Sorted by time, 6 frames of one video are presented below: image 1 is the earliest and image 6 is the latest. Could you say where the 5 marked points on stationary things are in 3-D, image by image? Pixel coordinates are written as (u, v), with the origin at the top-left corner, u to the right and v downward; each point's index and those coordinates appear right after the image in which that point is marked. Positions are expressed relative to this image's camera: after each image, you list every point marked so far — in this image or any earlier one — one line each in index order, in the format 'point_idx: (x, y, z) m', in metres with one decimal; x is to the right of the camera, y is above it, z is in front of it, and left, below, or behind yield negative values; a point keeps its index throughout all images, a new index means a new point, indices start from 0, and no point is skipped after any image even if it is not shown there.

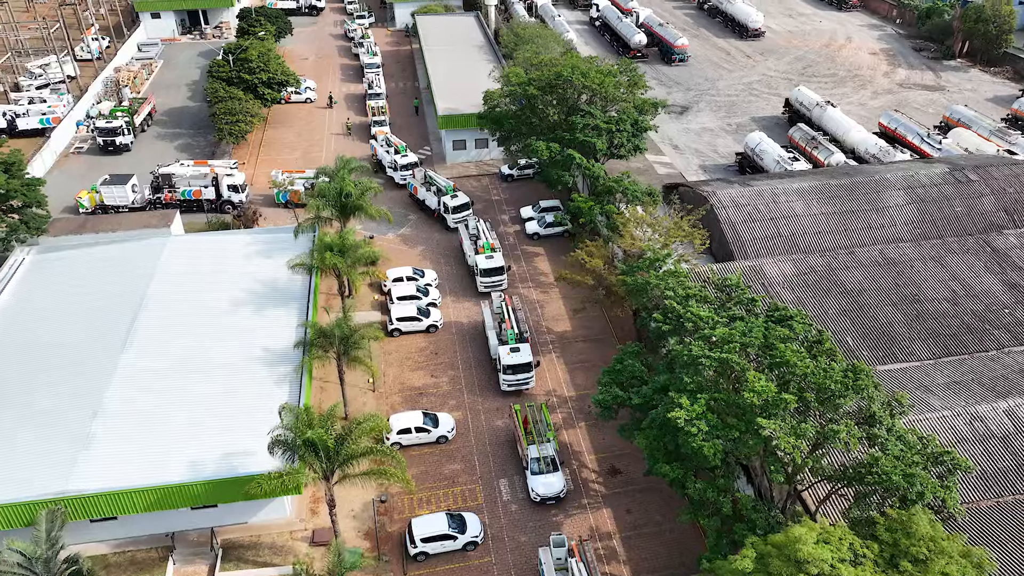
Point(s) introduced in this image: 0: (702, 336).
0: (+4.6, -1.2, +19.0) m
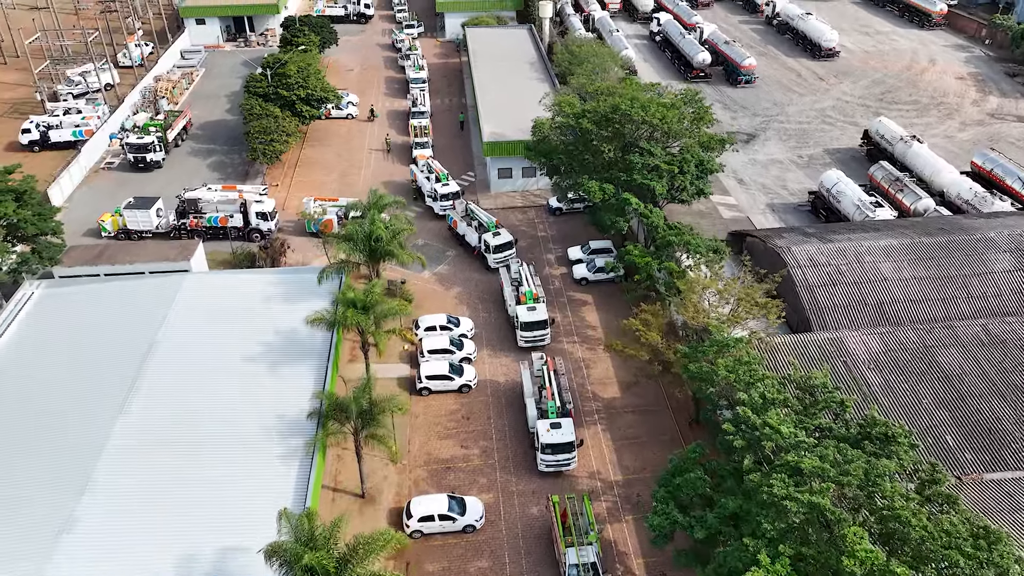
0: (+5.4, -3.4, +15.5) m
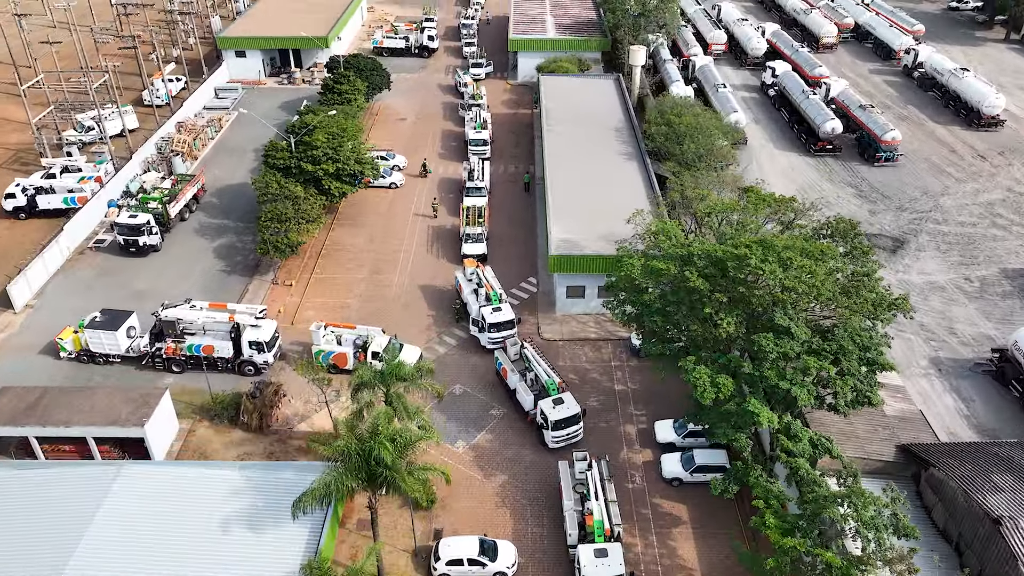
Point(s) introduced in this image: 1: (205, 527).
0: (+5.5, -9.8, +5.9) m
1: (-7.9, -6.0, +20.1) m
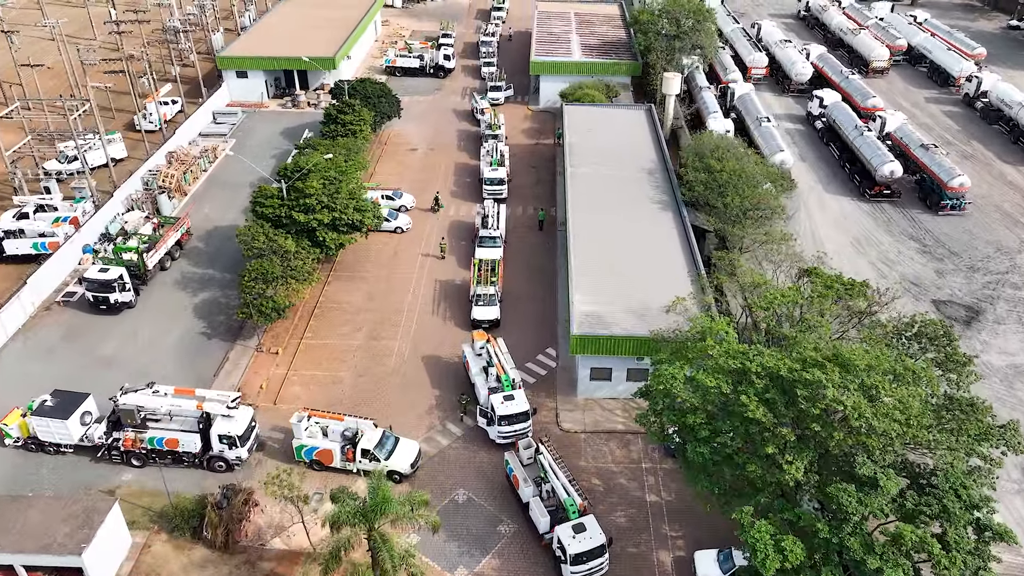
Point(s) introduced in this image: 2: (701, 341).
0: (+5.2, -12.6, +1.6) m
1: (-7.7, -8.6, +16.1) m
2: (+4.8, -1.3, +19.9) m
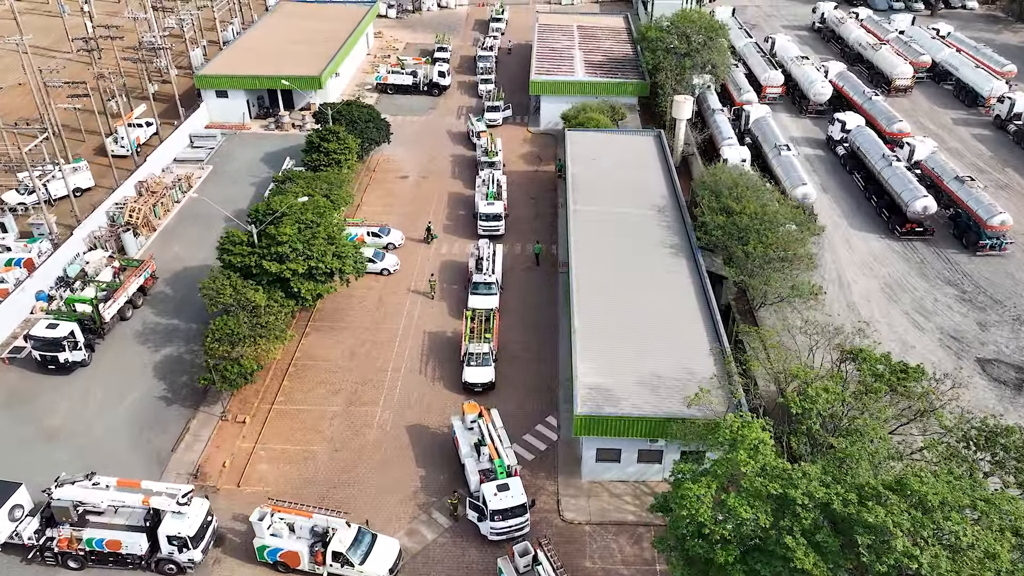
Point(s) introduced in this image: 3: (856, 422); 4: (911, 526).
0: (+5.0, -14.7, -1.7) m
1: (-7.9, -10.7, +12.9) m
2: (+4.7, -3.4, +16.7) m
3: (+7.5, -2.8, +16.9) m
4: (+6.9, -4.1, +13.4) m
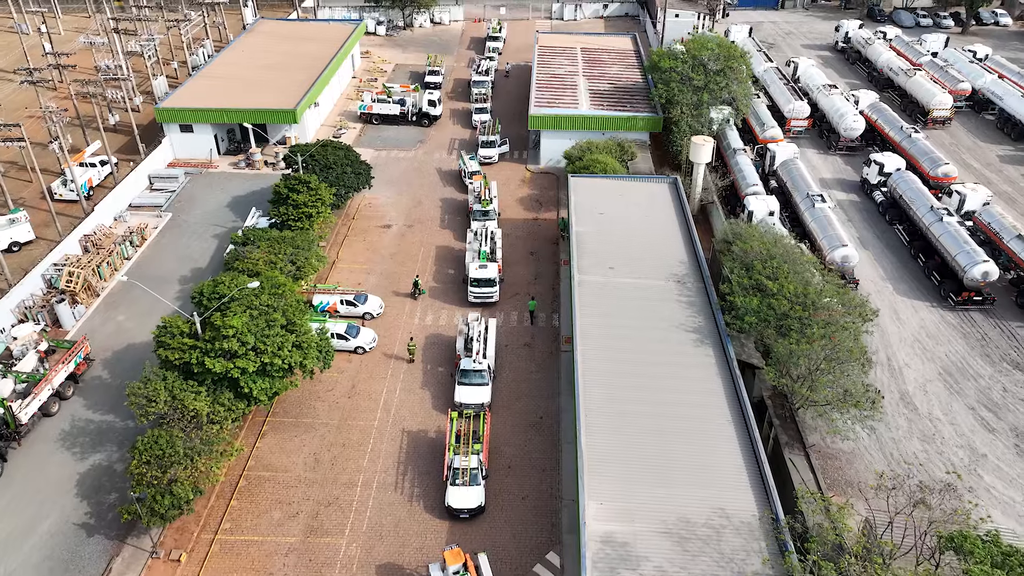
0: (+4.8, -17.8, -6.4) m
1: (-8.1, -13.8, +8.2) m
2: (+4.5, -6.4, +11.9) m
3: (+7.3, -5.9, +12.1) m
4: (+6.7, -7.2, +8.7) m
